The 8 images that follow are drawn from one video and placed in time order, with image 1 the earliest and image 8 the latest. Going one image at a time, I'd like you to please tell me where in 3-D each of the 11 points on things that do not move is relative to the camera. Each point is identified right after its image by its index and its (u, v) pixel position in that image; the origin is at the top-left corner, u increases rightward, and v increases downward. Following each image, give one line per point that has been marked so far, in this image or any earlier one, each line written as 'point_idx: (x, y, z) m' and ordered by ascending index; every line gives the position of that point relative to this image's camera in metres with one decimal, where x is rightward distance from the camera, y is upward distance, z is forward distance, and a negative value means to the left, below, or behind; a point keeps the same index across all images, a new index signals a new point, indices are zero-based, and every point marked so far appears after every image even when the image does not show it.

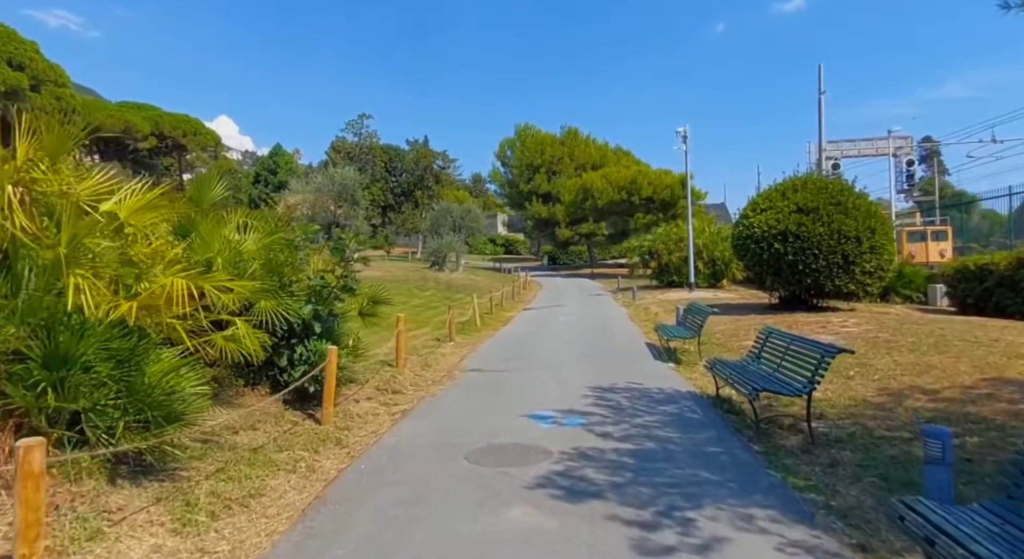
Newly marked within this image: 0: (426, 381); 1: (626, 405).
0: (-1.5, -1.7, +10.3) m
1: (+1.5, -1.6, +7.8) m
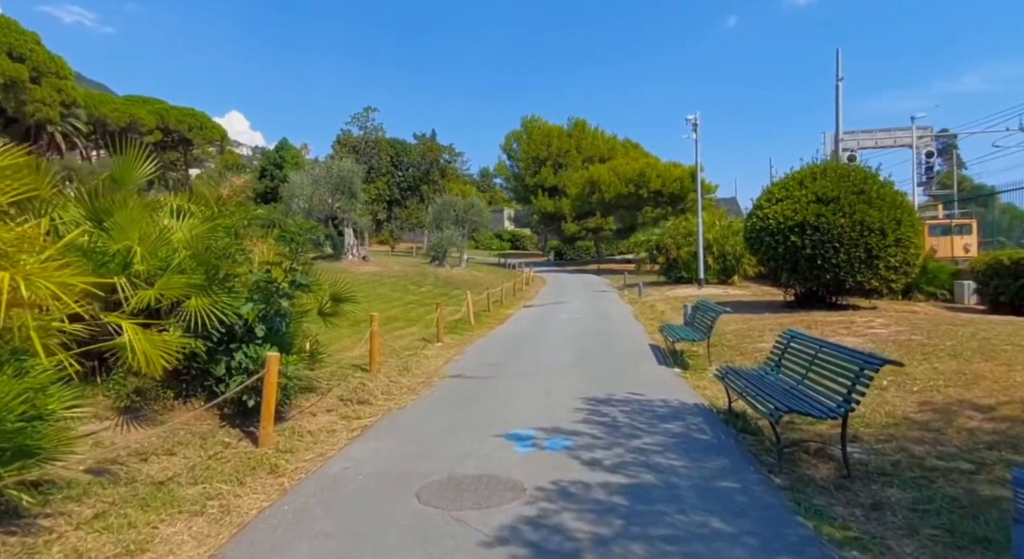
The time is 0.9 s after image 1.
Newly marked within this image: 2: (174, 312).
0: (-1.7, -1.6, +9.2) m
1: (+1.2, -1.5, +6.6) m
2: (-3.5, -0.3, +6.4) m
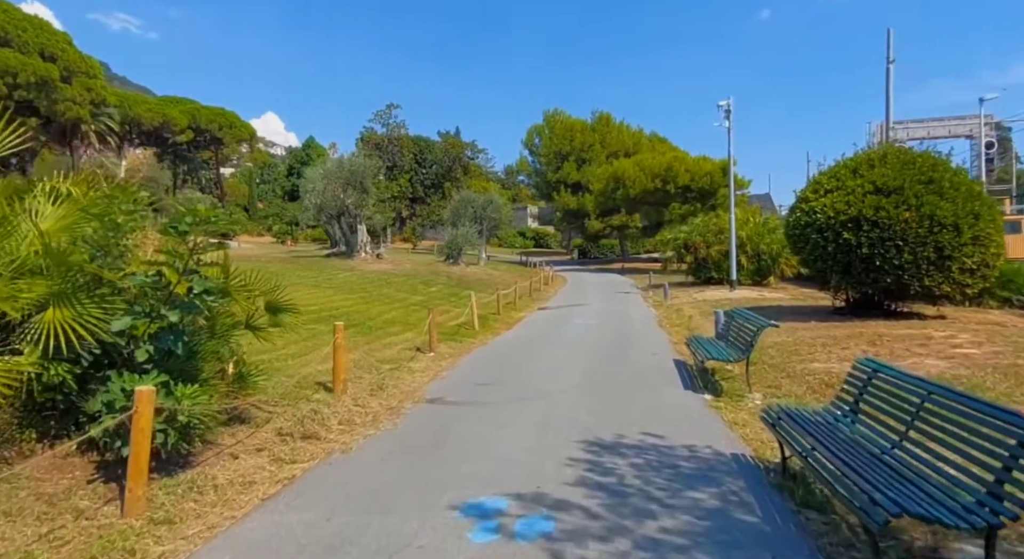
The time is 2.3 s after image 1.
0: (-1.8, -1.7, +7.5) m
1: (+0.9, -1.6, +4.8) m
2: (-3.8, -0.4, +4.7) m
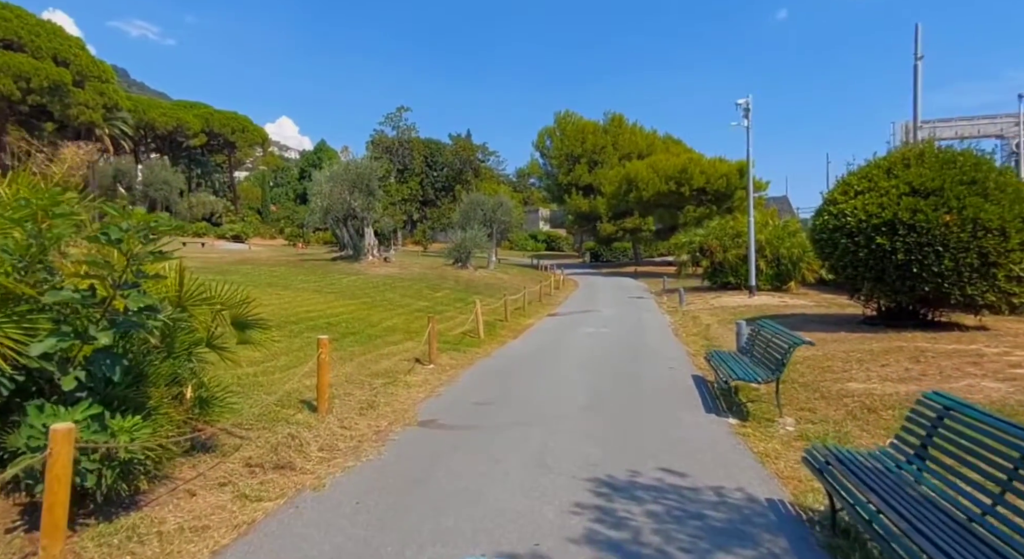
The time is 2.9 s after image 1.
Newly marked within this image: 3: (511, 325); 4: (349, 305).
0: (-1.8, -1.8, +6.7) m
1: (+0.9, -1.7, +3.9) m
2: (-3.8, -0.5, +4.0) m
3: (0.0, -1.3, +18.0) m
4: (-4.6, -0.7, +17.0) m
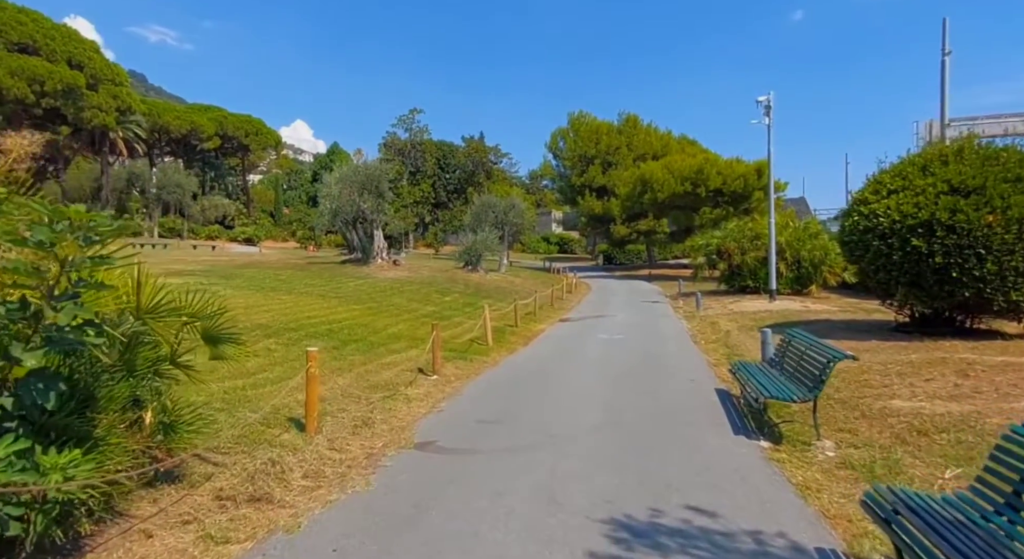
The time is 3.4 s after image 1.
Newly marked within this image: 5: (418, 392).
0: (-1.8, -1.9, +6.0) m
1: (+0.9, -1.8, +3.2) m
2: (-3.8, -0.5, +3.4) m
3: (+0.3, -1.5, +17.3) m
4: (-4.3, -0.8, +16.4) m
5: (-1.4, -1.7, +9.5) m
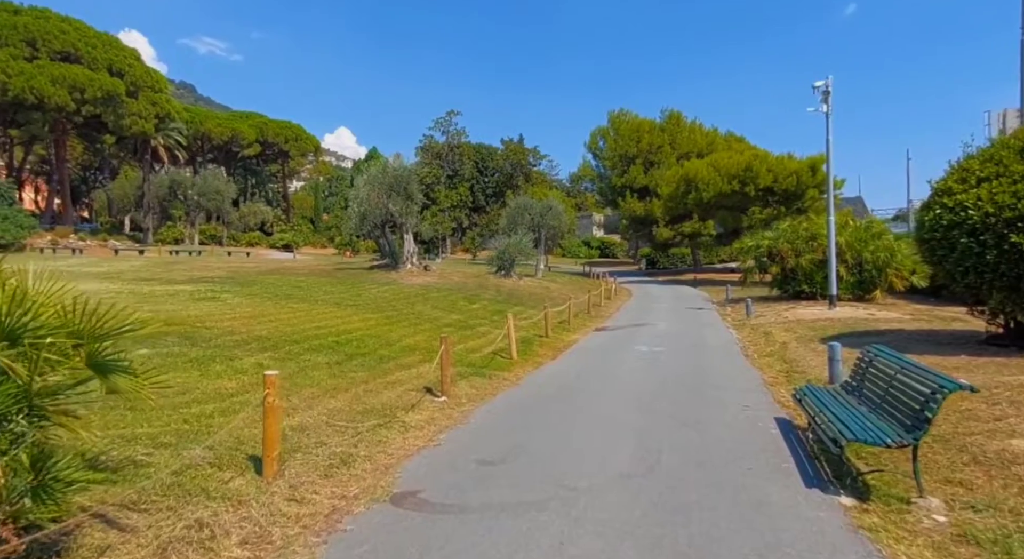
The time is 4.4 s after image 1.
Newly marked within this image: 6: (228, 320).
0: (-1.8, -1.9, +4.7) m
1: (+0.7, -1.8, +1.7) m
2: (-4.0, -0.6, +2.2) m
3: (+1.0, -1.6, +15.8) m
4: (-3.6, -1.0, +15.3) m
5: (-1.2, -1.8, +8.1) m
6: (-5.7, -0.8, +12.3) m
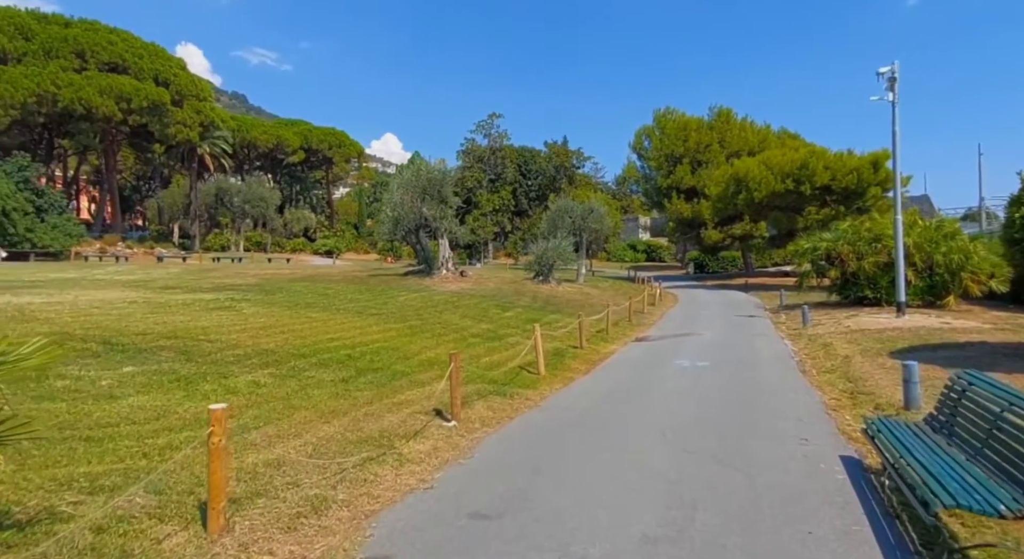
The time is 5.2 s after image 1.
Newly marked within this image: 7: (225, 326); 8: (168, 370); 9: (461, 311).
0: (-1.9, -2.0, +3.8) m
1: (+0.3, -1.9, +0.6) m
2: (-4.3, -0.7, +1.4) m
3: (+1.7, -1.8, +14.6) m
4: (-2.9, -1.2, +14.4) m
5: (-1.1, -2.0, +7.1) m
6: (-5.2, -1.0, +11.6) m
7: (-5.7, -0.9, +12.1) m
8: (-4.8, -1.3, +8.6) m
9: (-1.5, -1.0, +18.9) m
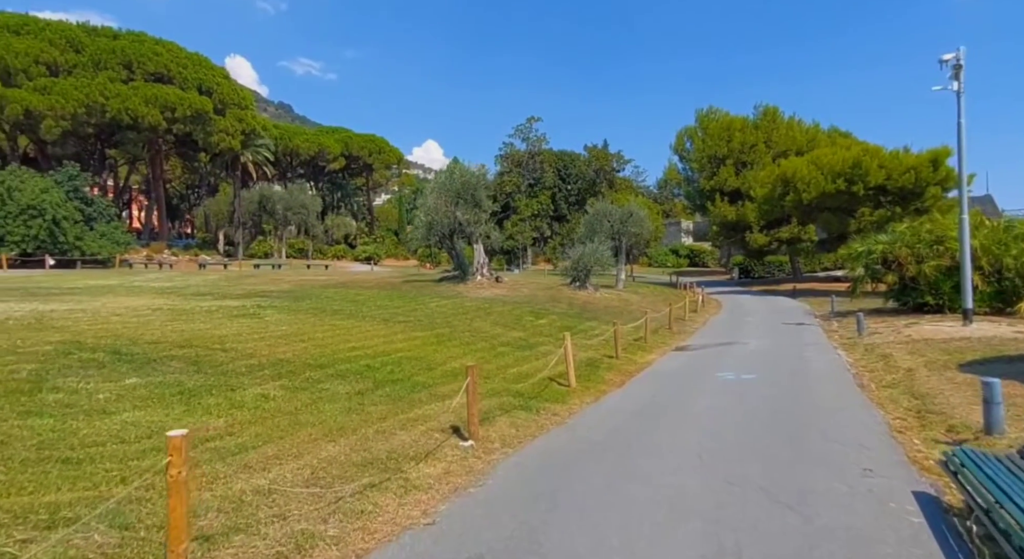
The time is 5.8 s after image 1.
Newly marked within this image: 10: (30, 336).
0: (-1.9, -2.1, +3.2) m
1: (+0.1, -1.9, -0.2) m
2: (-4.5, -0.7, +1.0) m
3: (+2.4, -1.9, +13.7) m
4: (-2.2, -1.3, +13.9) m
5: (-0.9, -2.0, +6.5) m
6: (-4.7, -1.1, +11.3) m
7: (-5.1, -1.1, +11.7) m
8: (-4.5, -1.4, +8.2) m
9: (-0.6, -1.1, +18.2) m
10: (-7.5, -0.9, +9.6) m
